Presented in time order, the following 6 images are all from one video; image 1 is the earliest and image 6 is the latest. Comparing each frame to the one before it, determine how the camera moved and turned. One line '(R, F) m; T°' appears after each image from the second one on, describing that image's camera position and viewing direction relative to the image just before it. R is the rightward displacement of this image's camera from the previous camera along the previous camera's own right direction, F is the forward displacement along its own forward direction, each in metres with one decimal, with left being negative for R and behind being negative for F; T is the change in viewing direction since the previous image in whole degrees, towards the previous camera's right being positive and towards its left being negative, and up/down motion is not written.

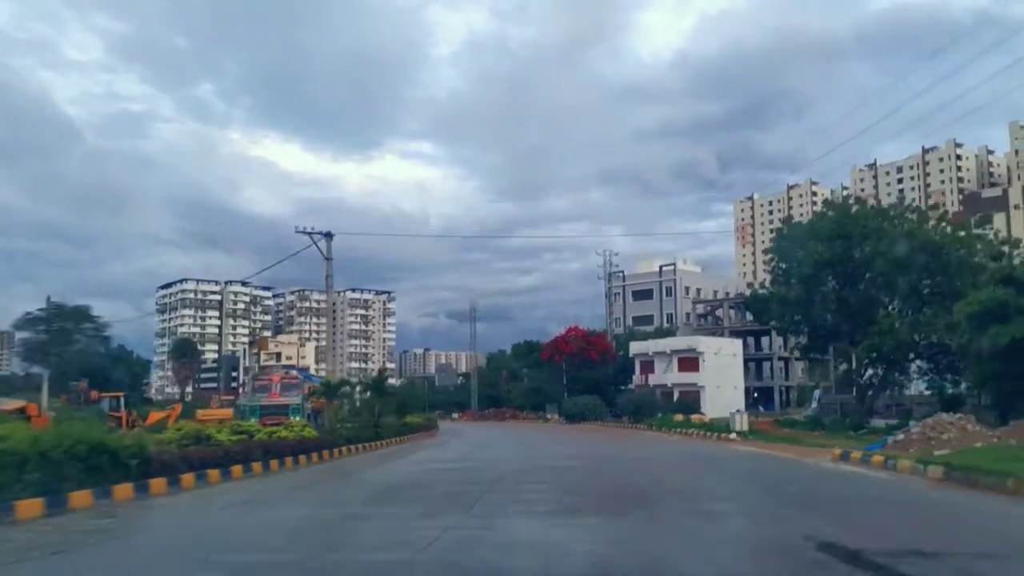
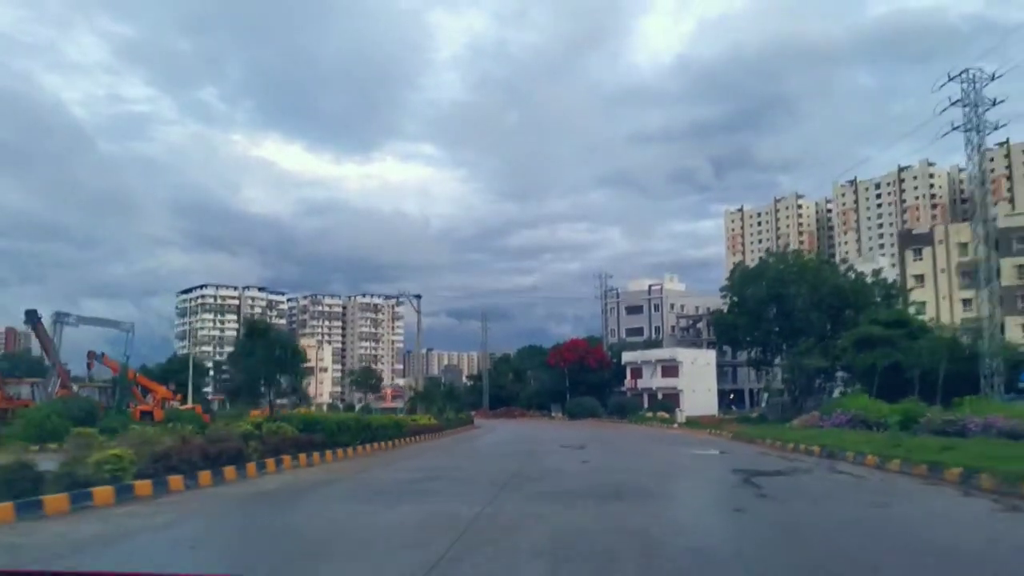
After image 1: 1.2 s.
(-0.2, -3.3) m; 0°
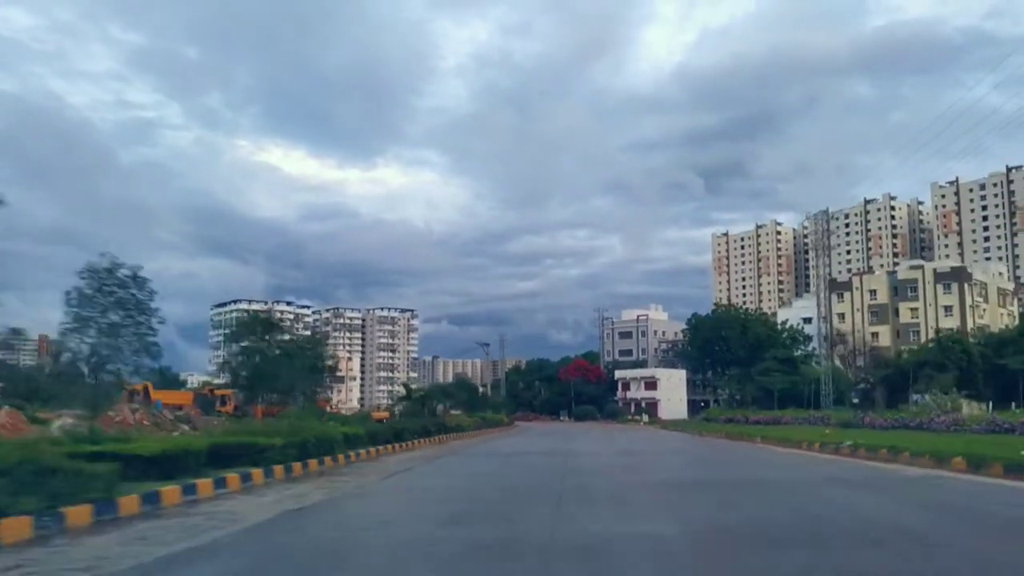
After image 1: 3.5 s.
(-0.5, -6.0) m; 0°
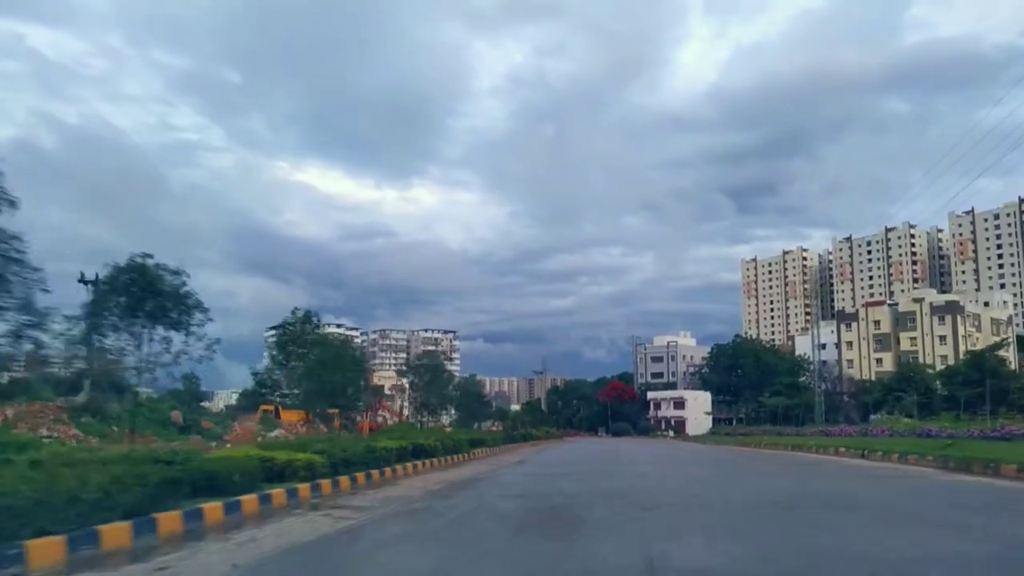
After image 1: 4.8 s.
(-0.3, -3.4) m; -2°
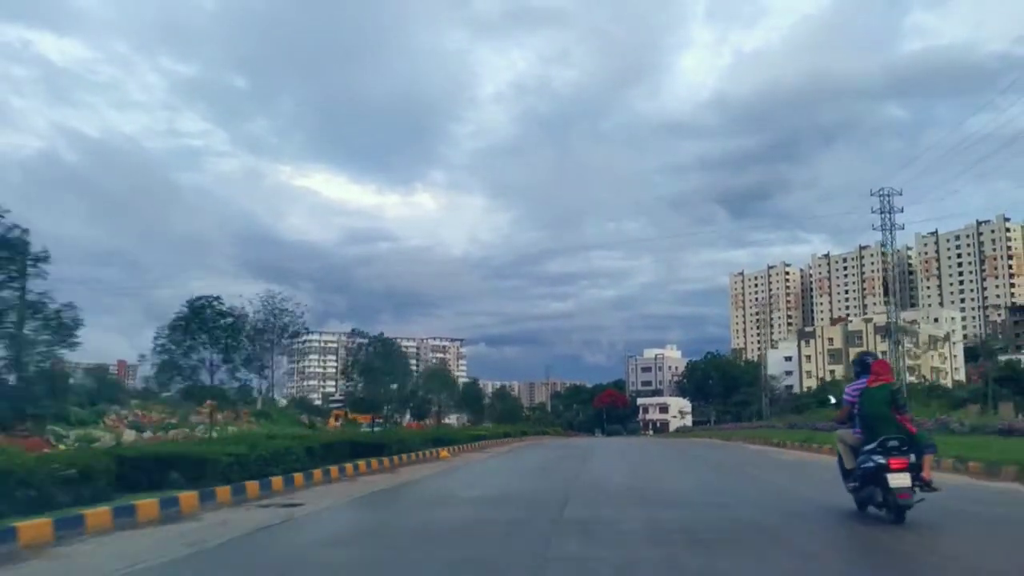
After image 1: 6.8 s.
(-0.3, -5.0) m; 0°
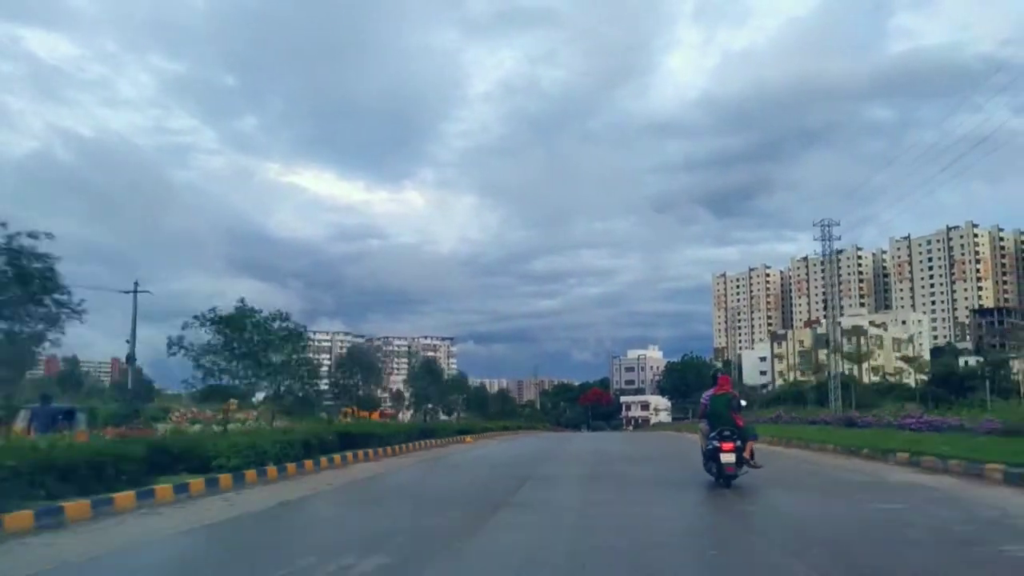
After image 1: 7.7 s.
(-0.1, -2.2) m; +1°
